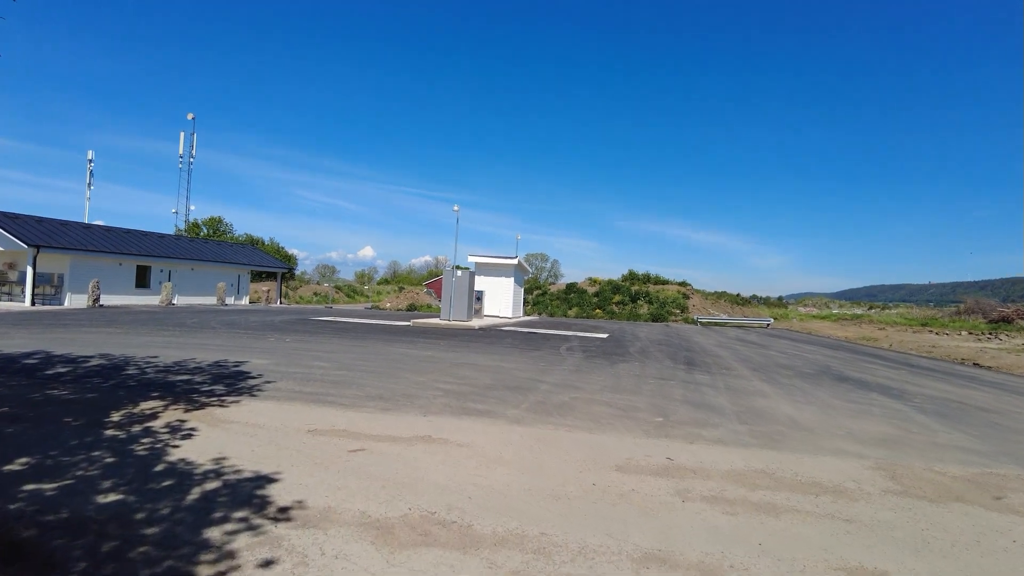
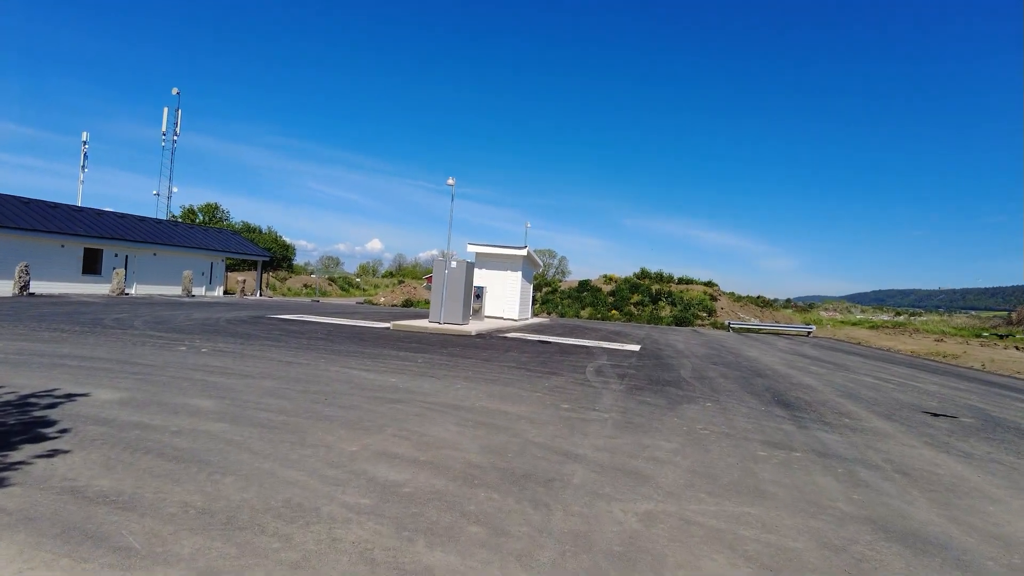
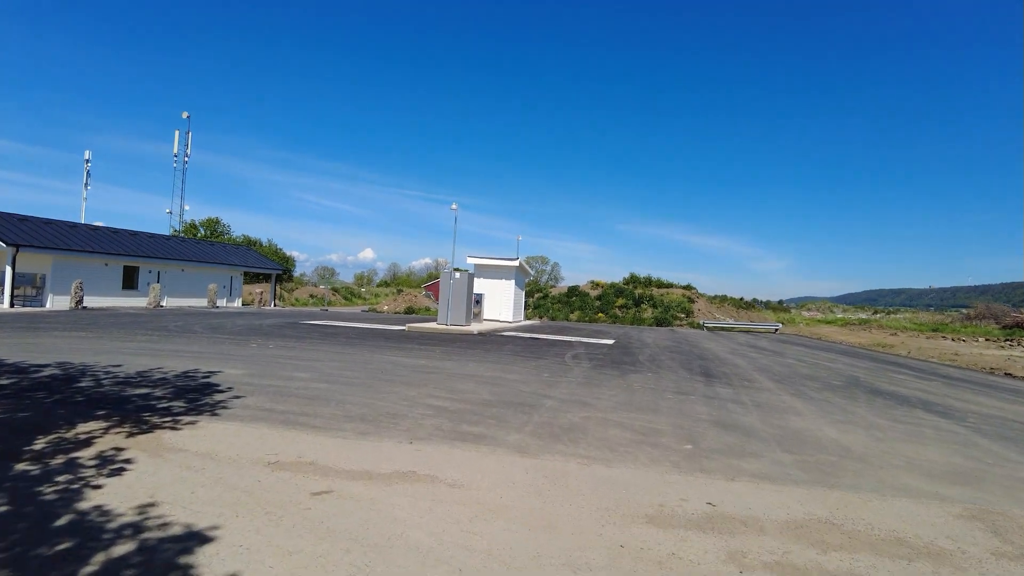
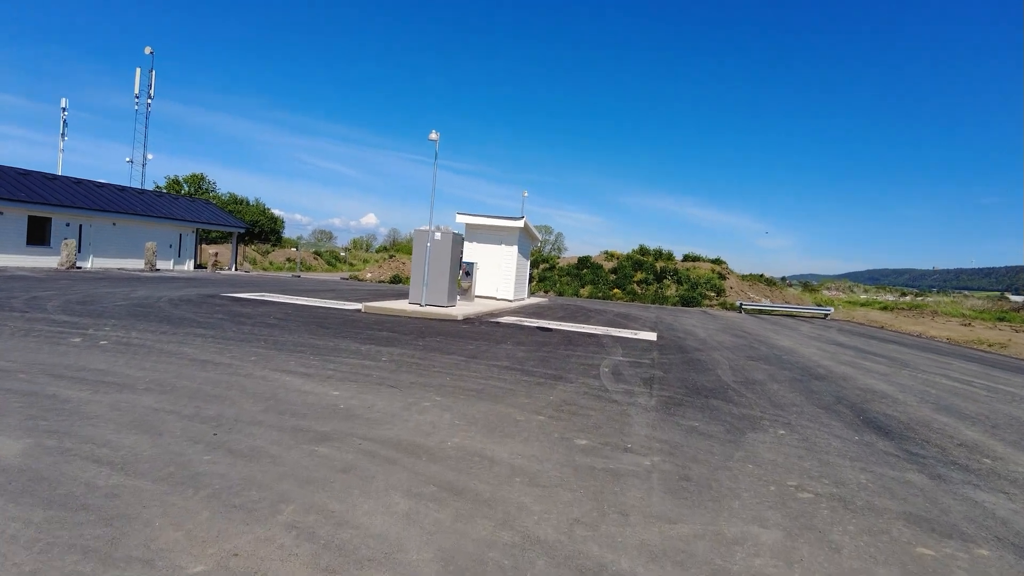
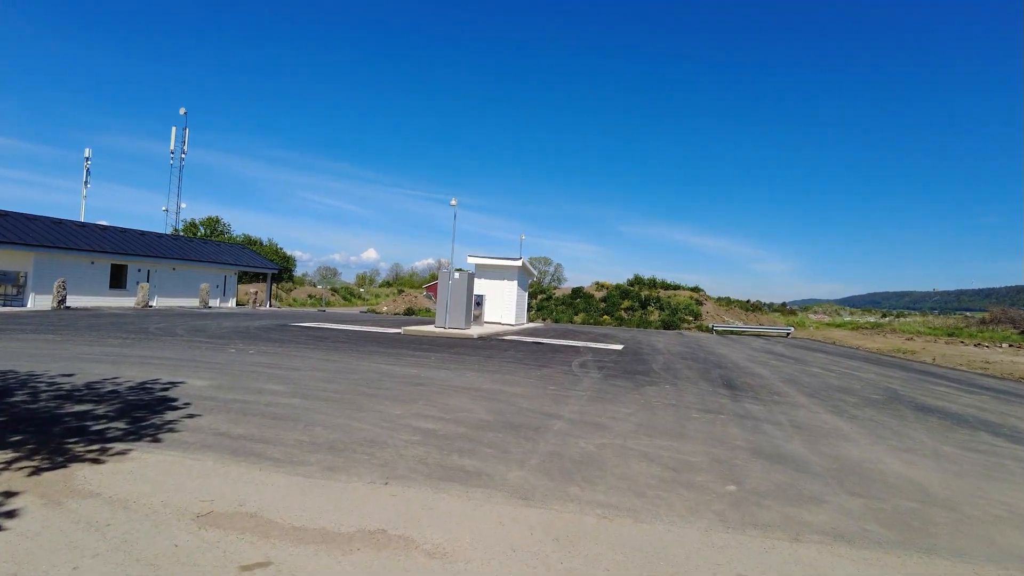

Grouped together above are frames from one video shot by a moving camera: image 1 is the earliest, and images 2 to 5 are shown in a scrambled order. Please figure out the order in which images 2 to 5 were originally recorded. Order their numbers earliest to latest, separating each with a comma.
3, 5, 2, 4
